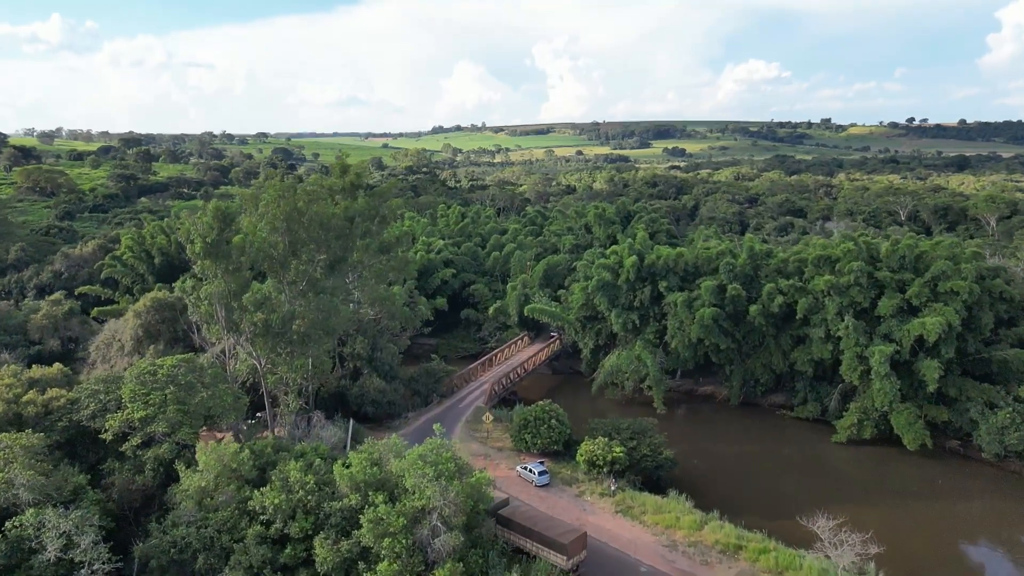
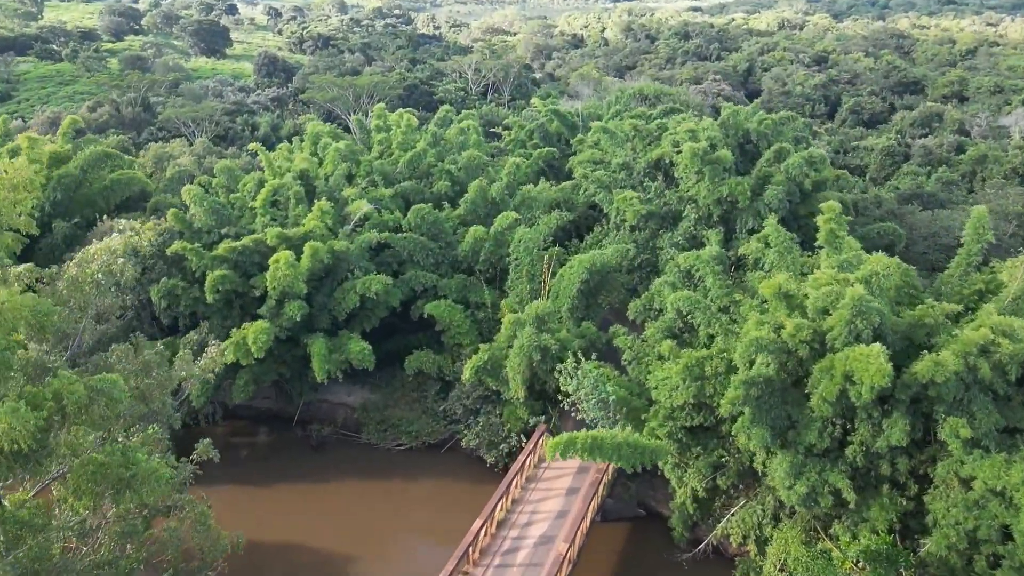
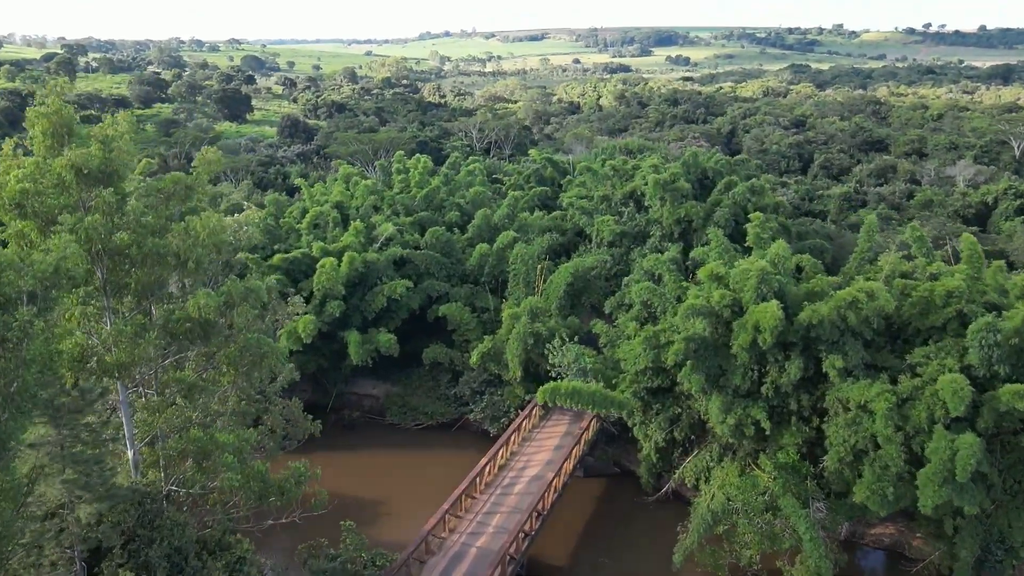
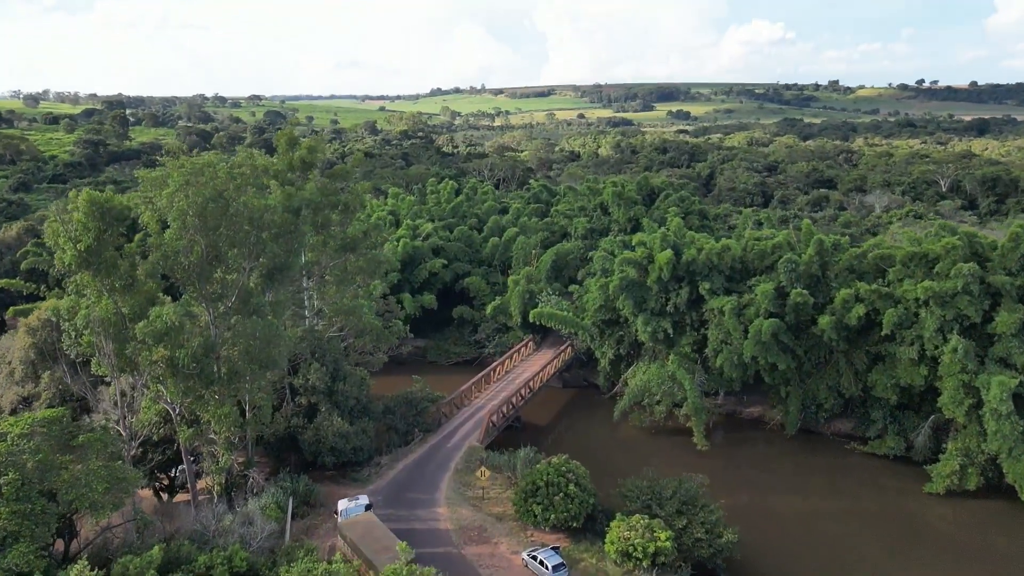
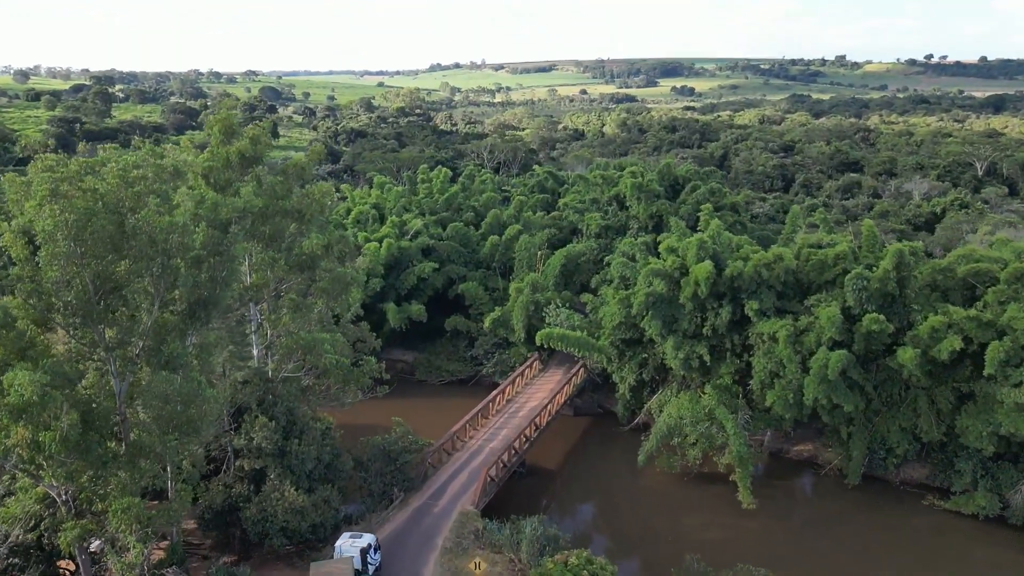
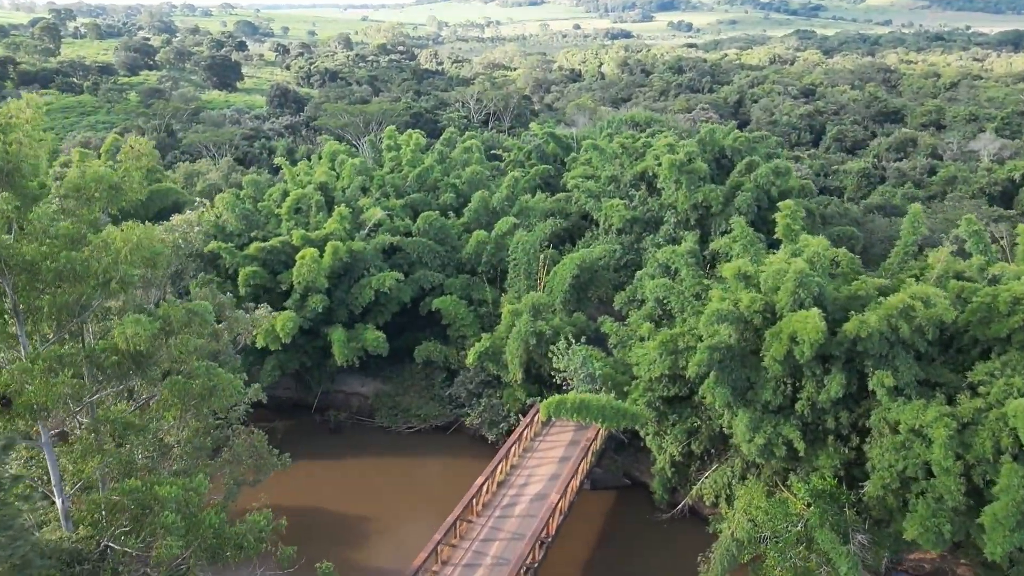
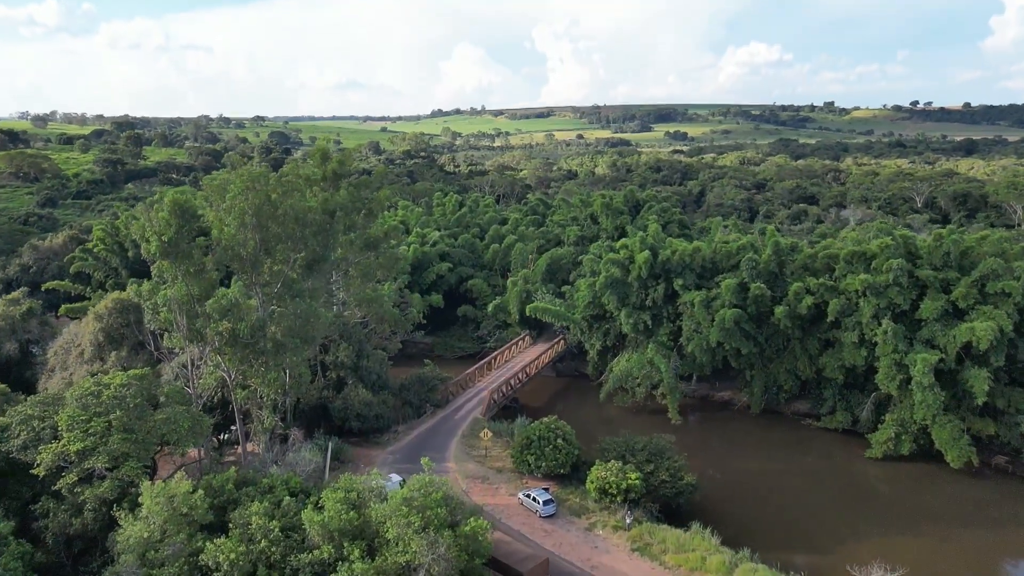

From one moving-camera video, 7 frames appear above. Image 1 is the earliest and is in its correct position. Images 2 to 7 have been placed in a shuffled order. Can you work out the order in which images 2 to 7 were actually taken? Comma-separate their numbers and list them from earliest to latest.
7, 4, 5, 3, 6, 2
